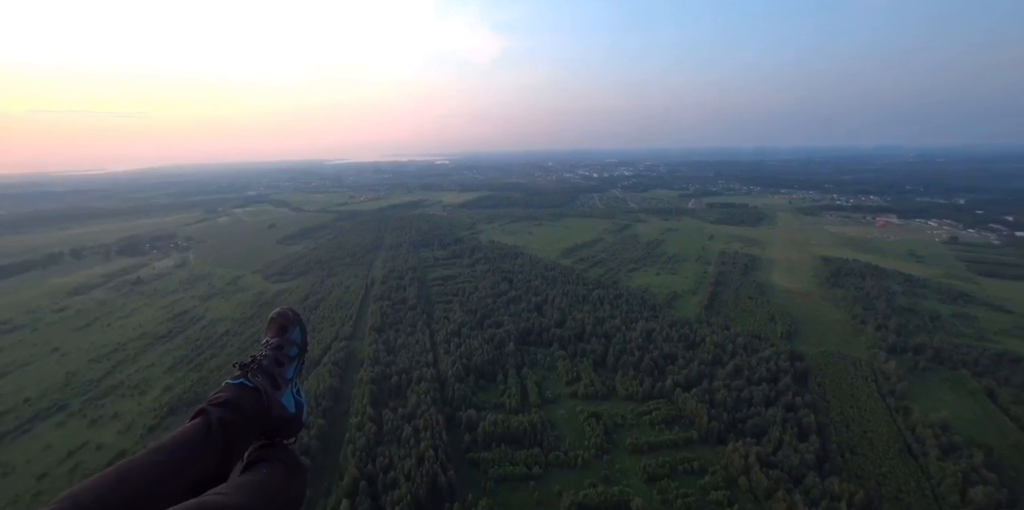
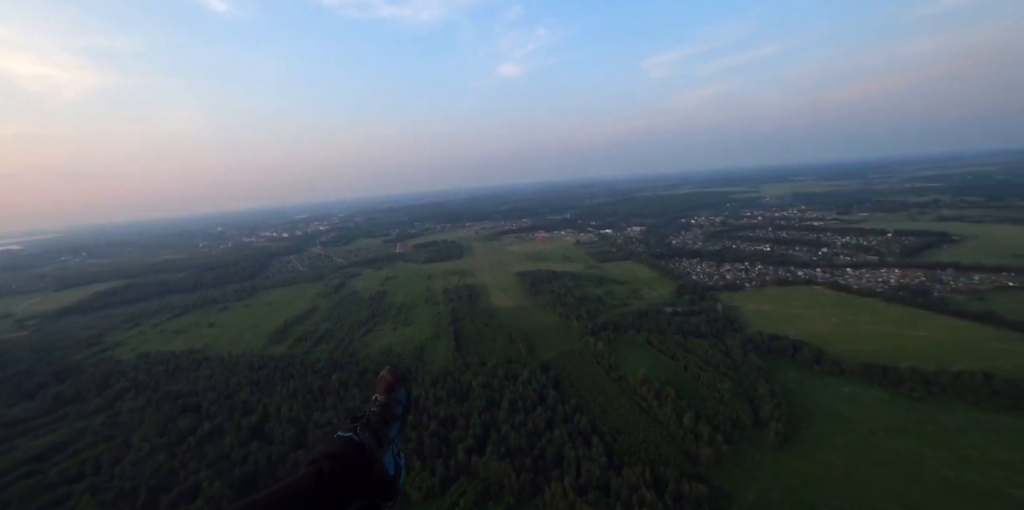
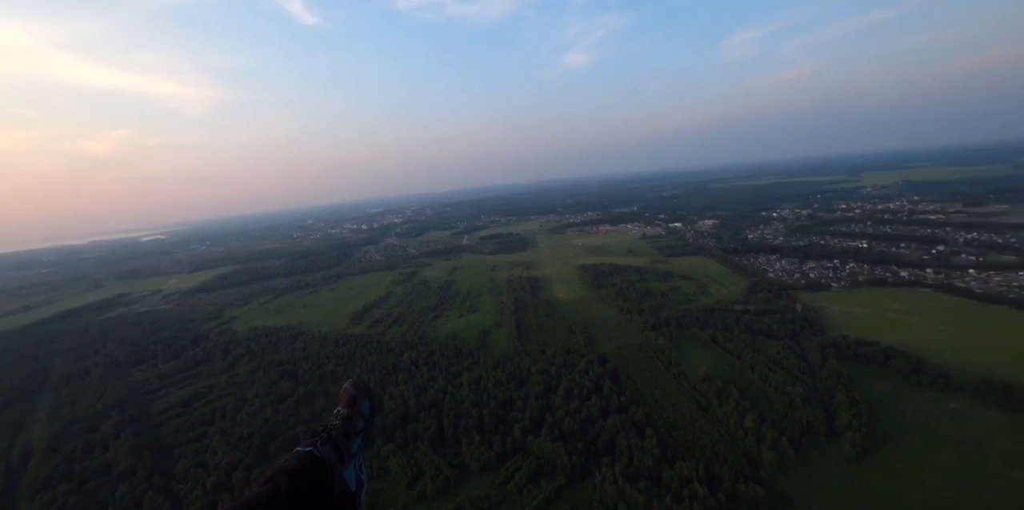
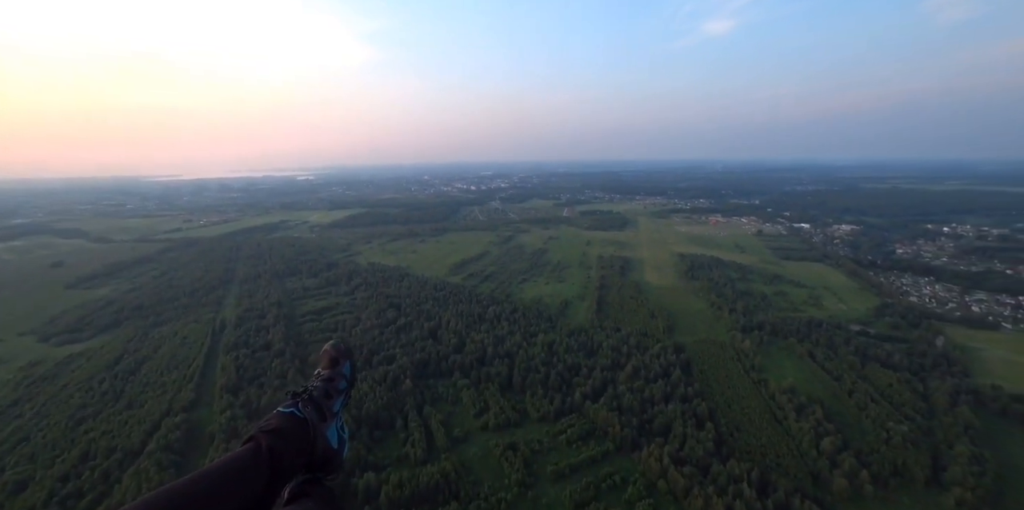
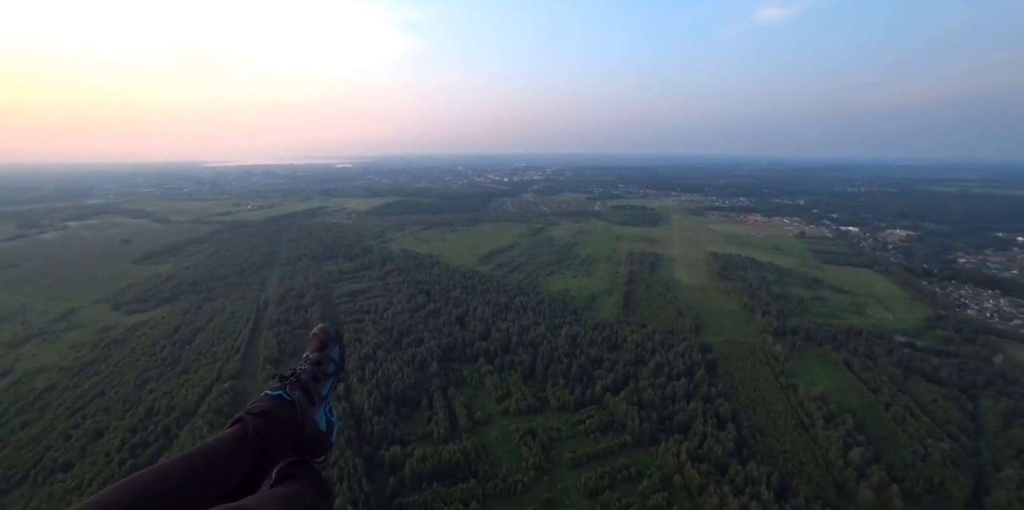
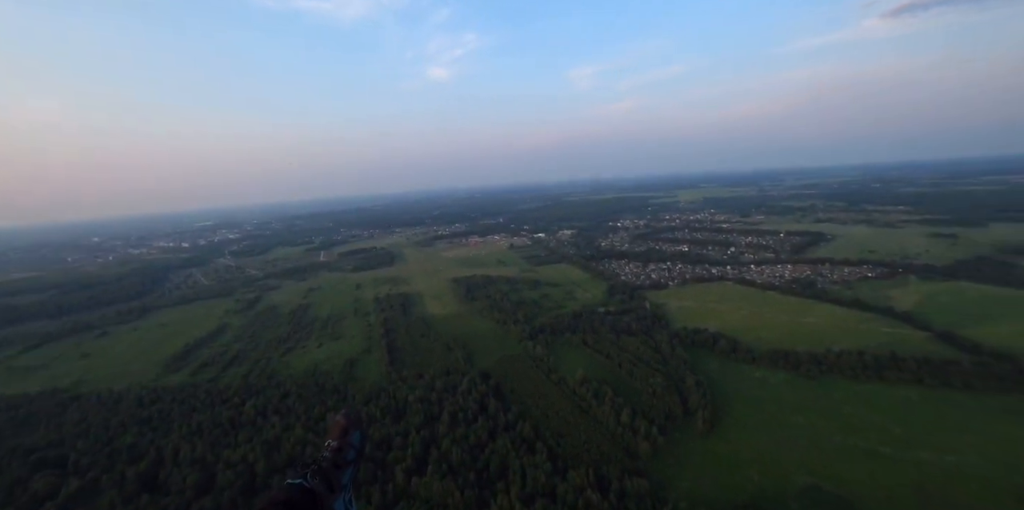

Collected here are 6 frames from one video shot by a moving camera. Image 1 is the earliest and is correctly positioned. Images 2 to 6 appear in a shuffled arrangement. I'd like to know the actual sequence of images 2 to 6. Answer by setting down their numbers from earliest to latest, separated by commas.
5, 4, 3, 2, 6
